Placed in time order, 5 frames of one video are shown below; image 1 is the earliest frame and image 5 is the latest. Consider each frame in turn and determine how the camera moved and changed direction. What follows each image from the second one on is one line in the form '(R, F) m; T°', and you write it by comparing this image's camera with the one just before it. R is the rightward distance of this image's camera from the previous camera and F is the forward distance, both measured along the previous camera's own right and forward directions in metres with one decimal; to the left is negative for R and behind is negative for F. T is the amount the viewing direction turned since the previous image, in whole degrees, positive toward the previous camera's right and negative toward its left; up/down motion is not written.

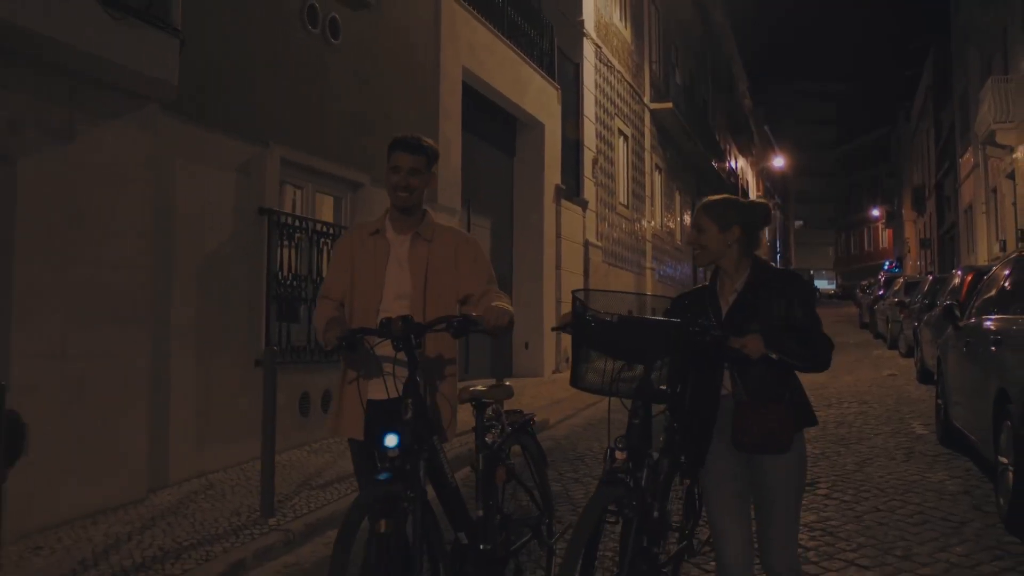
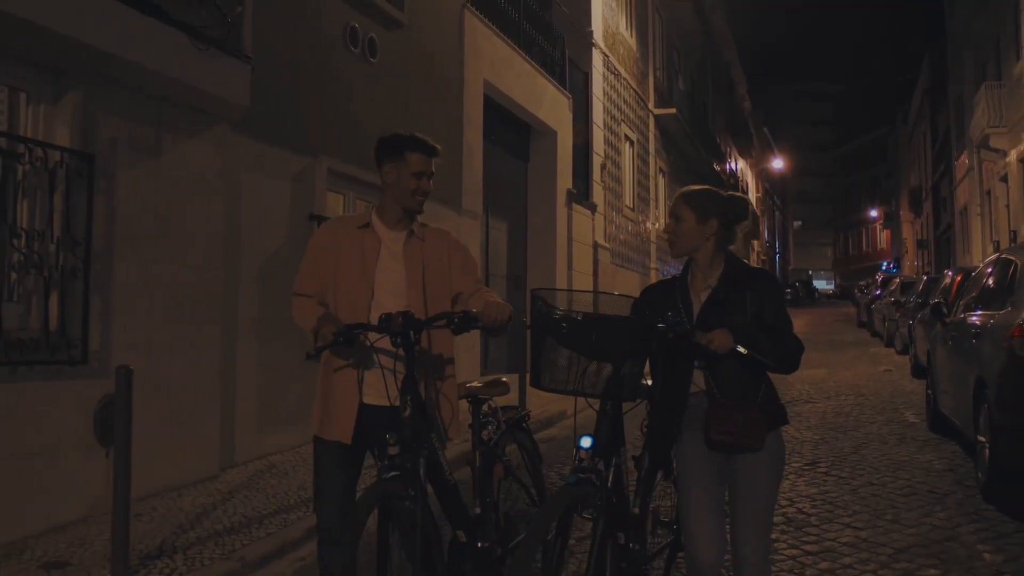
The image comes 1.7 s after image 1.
(-0.3, -0.7) m; 0°
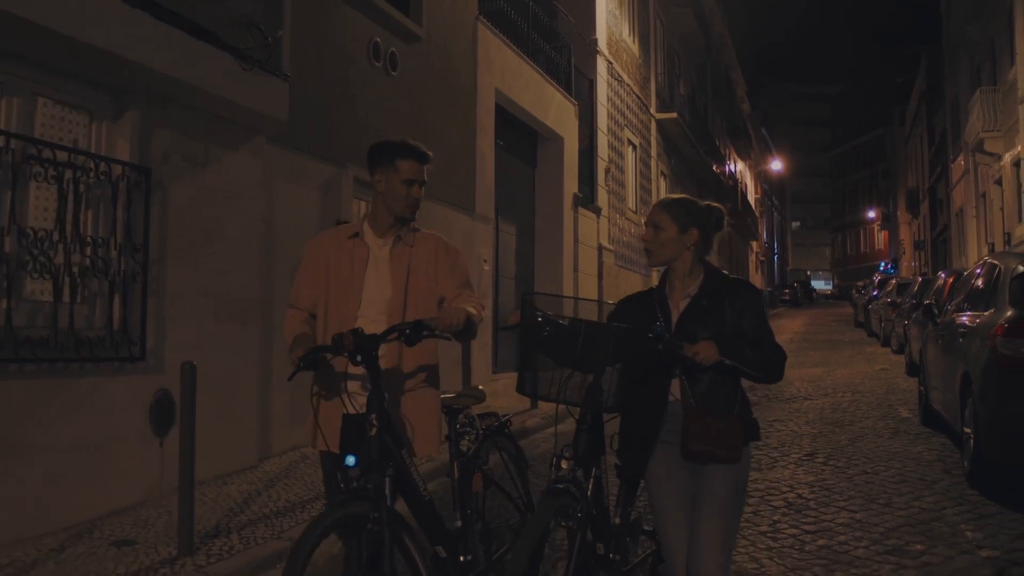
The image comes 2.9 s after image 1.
(-0.2, -0.5) m; 0°
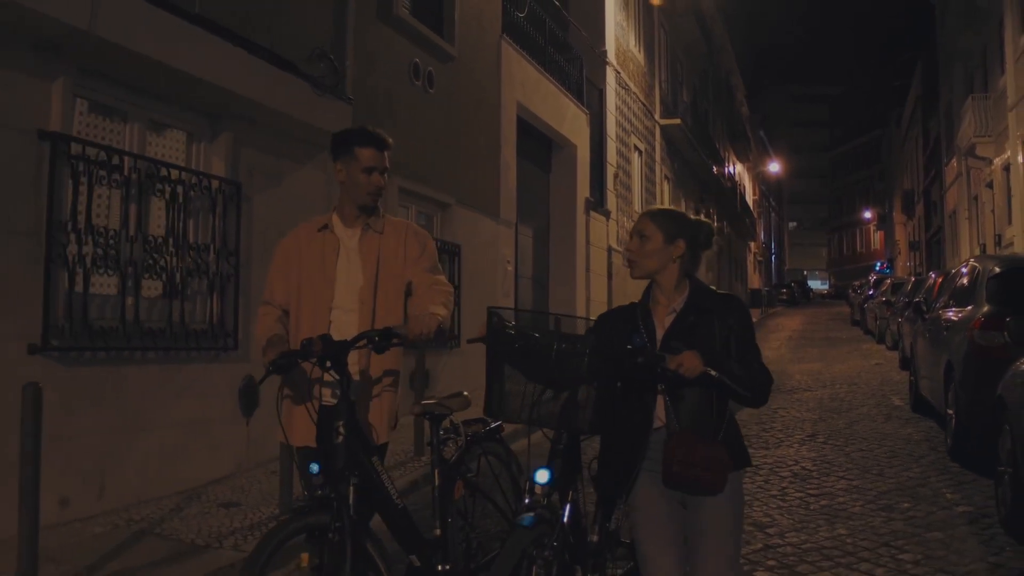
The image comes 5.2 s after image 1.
(-0.4, -0.9) m; 0°
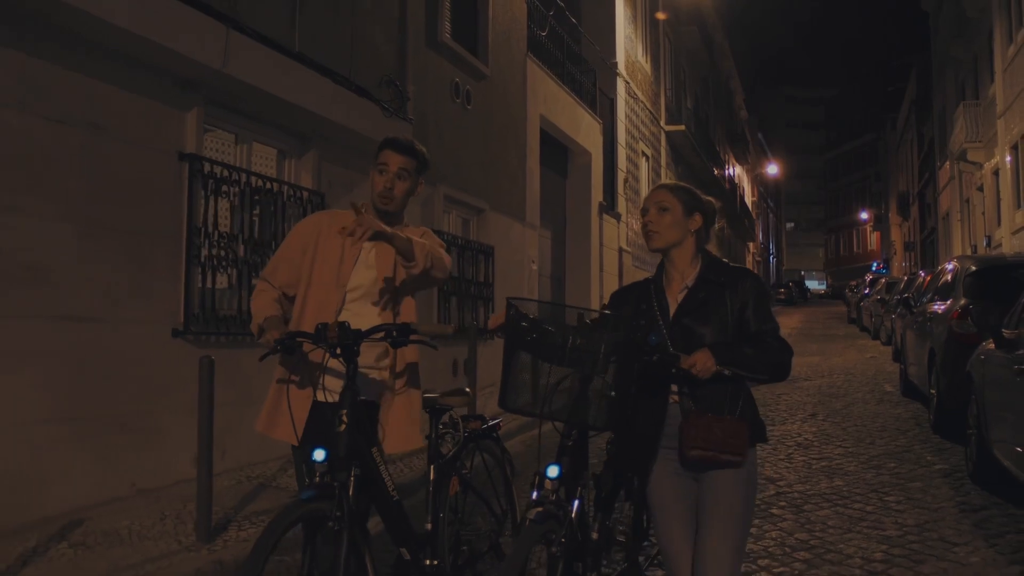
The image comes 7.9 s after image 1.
(-0.4, -1.1) m; 0°
